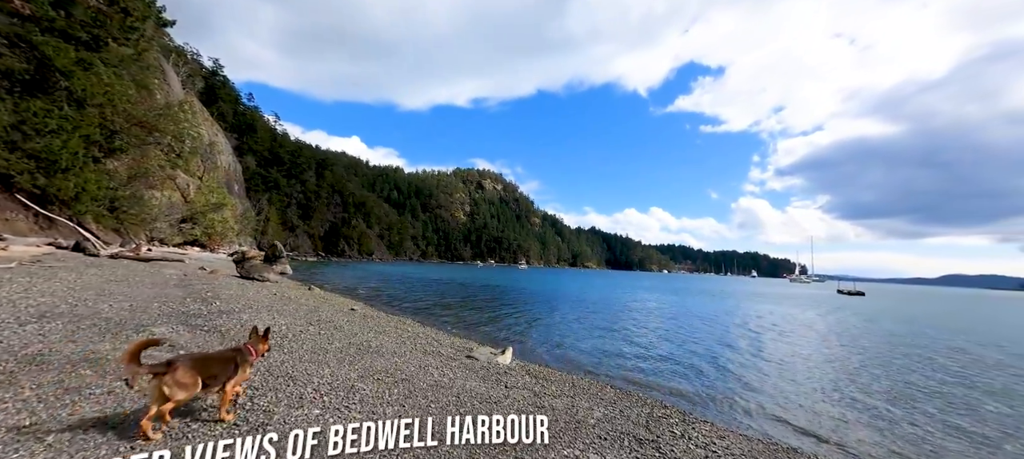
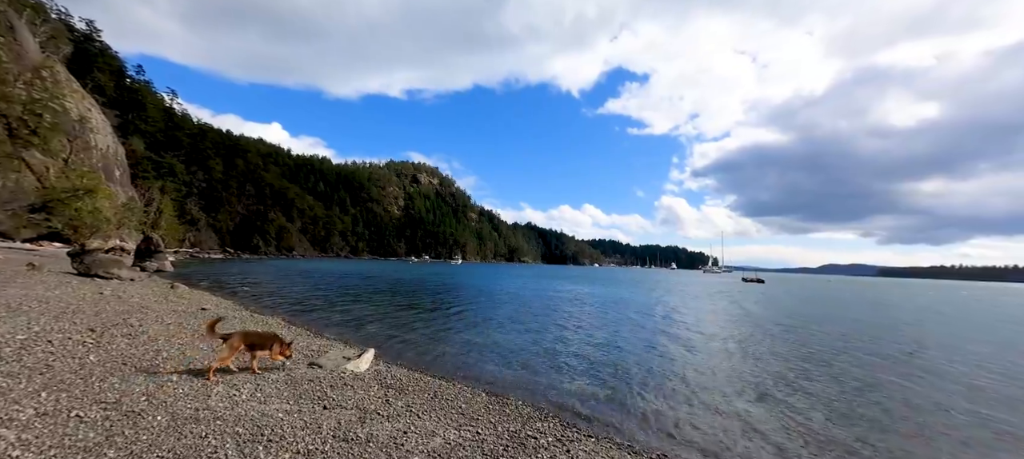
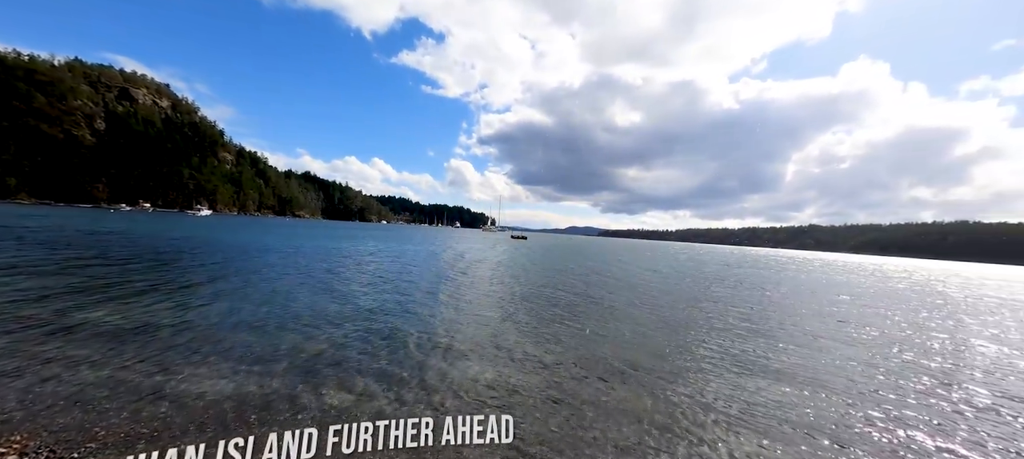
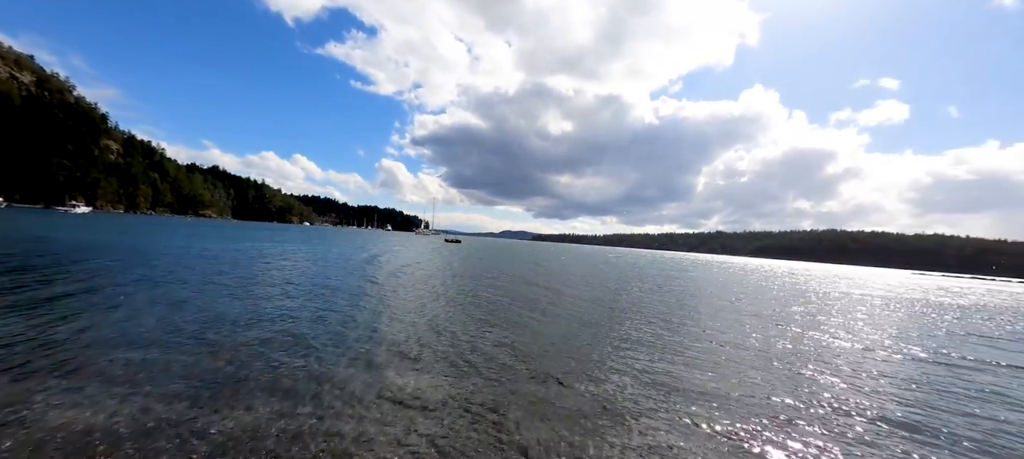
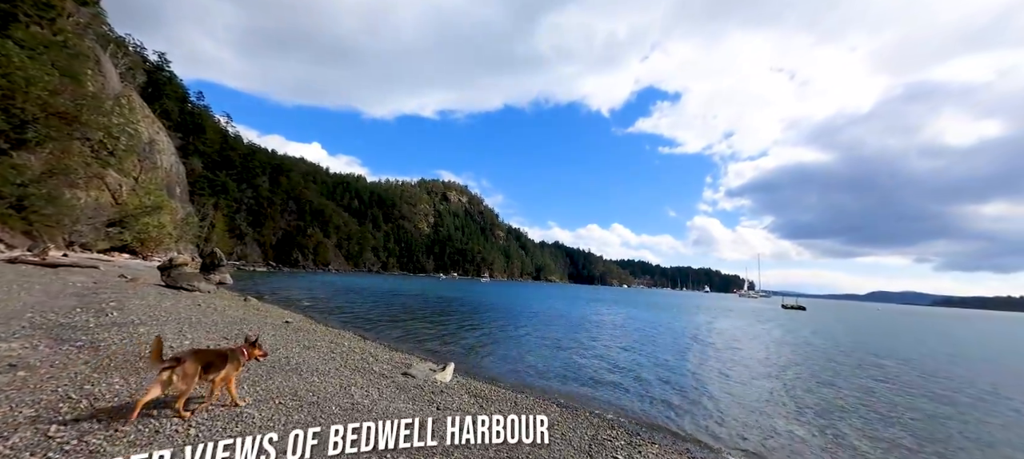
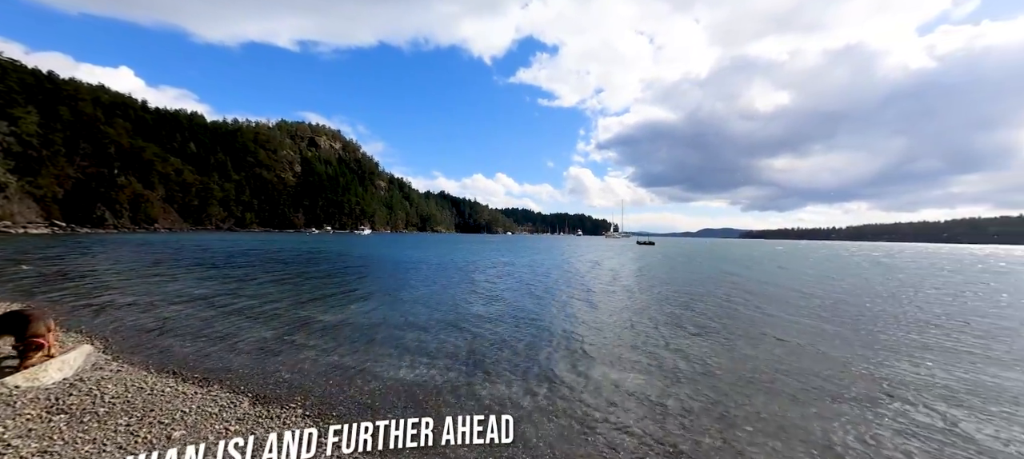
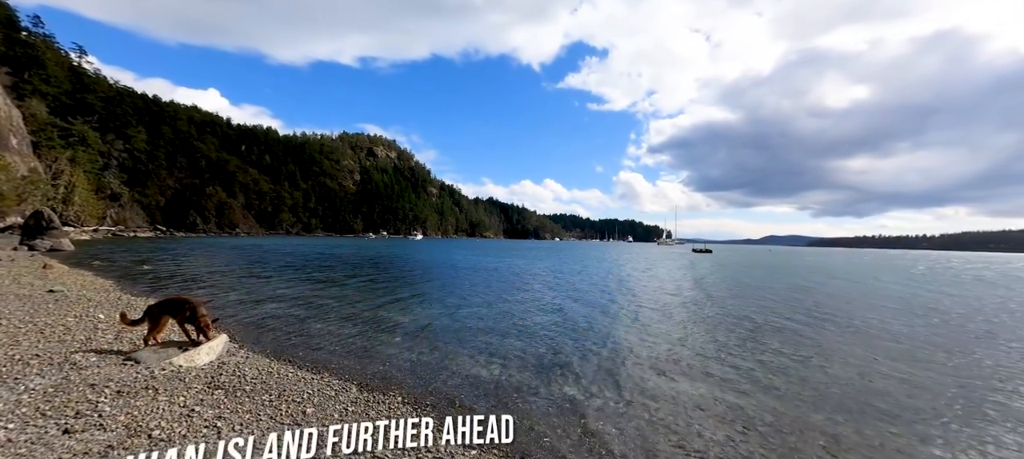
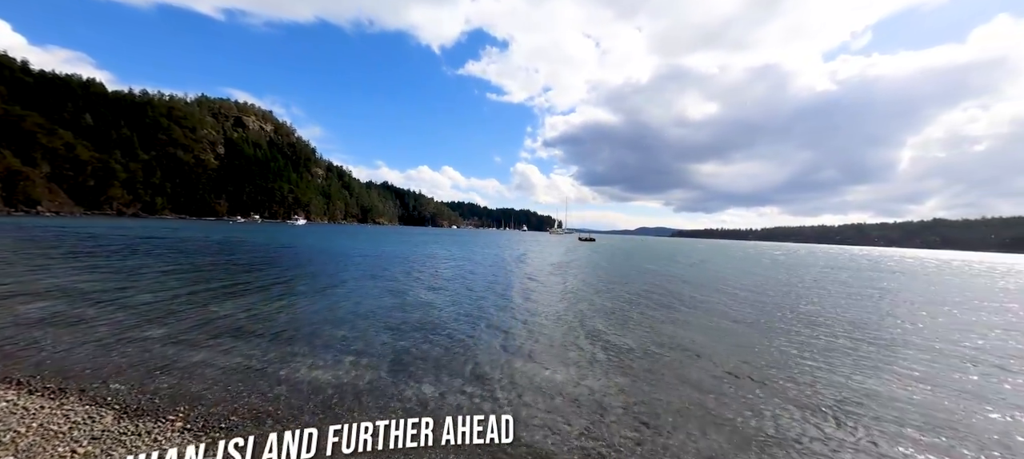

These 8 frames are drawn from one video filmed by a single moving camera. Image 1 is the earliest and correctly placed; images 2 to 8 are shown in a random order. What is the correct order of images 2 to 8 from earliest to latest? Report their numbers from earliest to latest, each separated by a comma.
5, 2, 7, 6, 8, 3, 4
